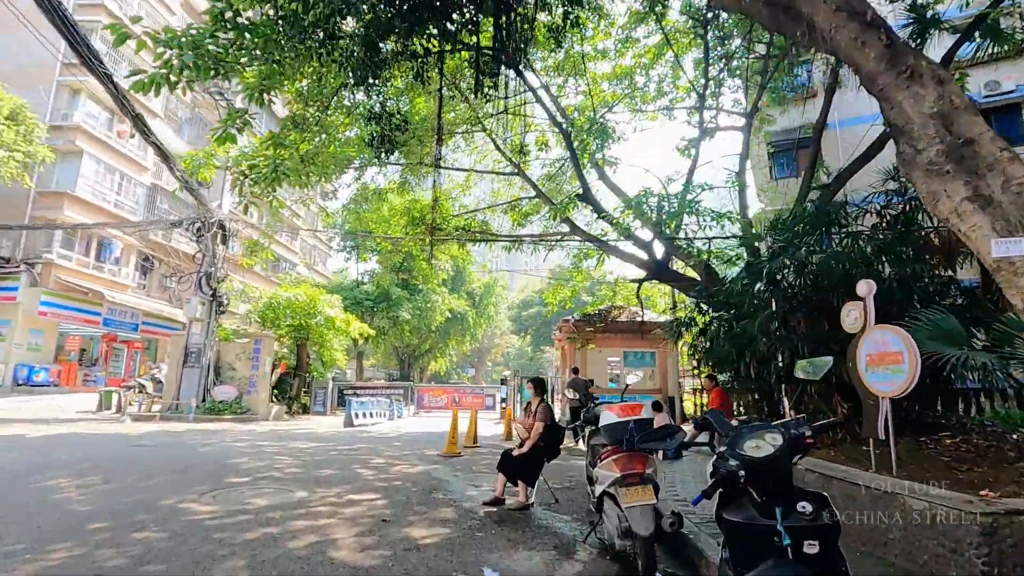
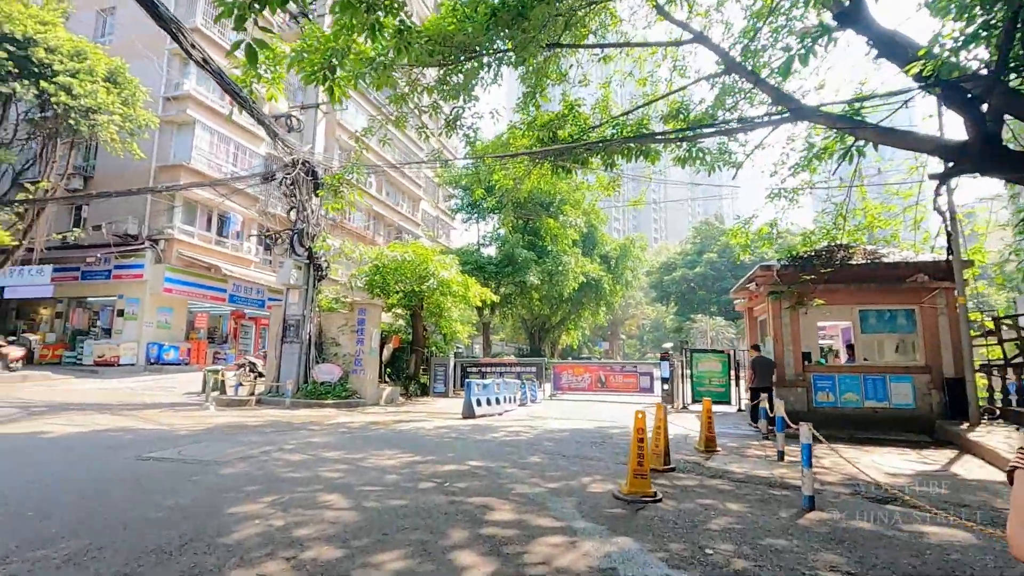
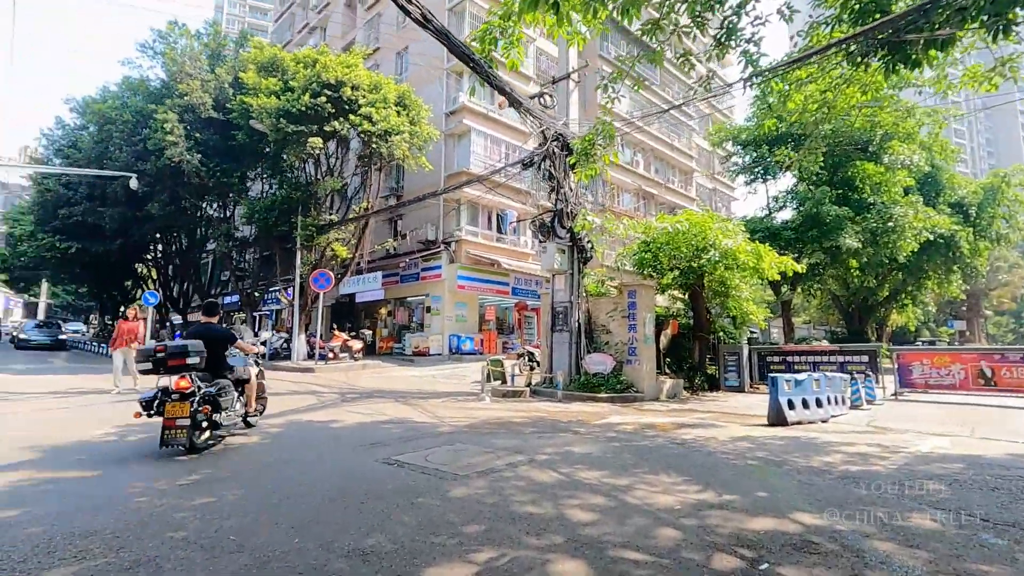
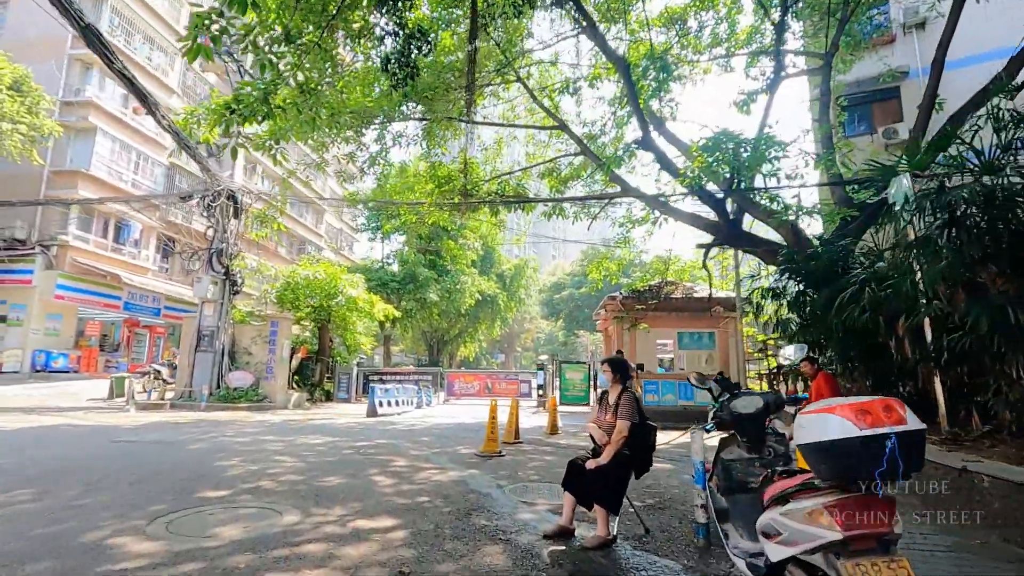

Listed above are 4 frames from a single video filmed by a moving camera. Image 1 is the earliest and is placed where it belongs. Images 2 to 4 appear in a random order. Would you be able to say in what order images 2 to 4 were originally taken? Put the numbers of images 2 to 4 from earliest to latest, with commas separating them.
4, 2, 3
